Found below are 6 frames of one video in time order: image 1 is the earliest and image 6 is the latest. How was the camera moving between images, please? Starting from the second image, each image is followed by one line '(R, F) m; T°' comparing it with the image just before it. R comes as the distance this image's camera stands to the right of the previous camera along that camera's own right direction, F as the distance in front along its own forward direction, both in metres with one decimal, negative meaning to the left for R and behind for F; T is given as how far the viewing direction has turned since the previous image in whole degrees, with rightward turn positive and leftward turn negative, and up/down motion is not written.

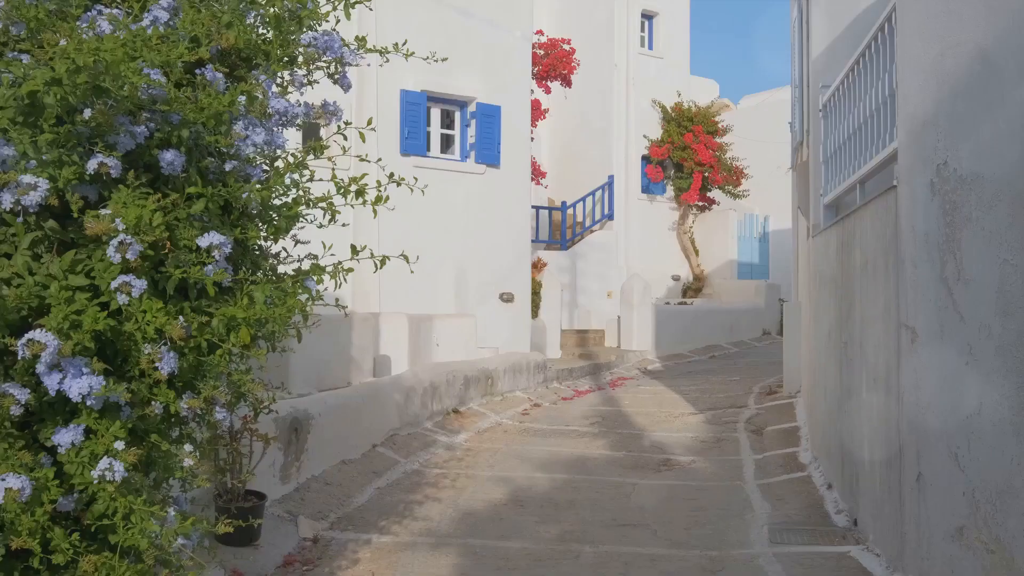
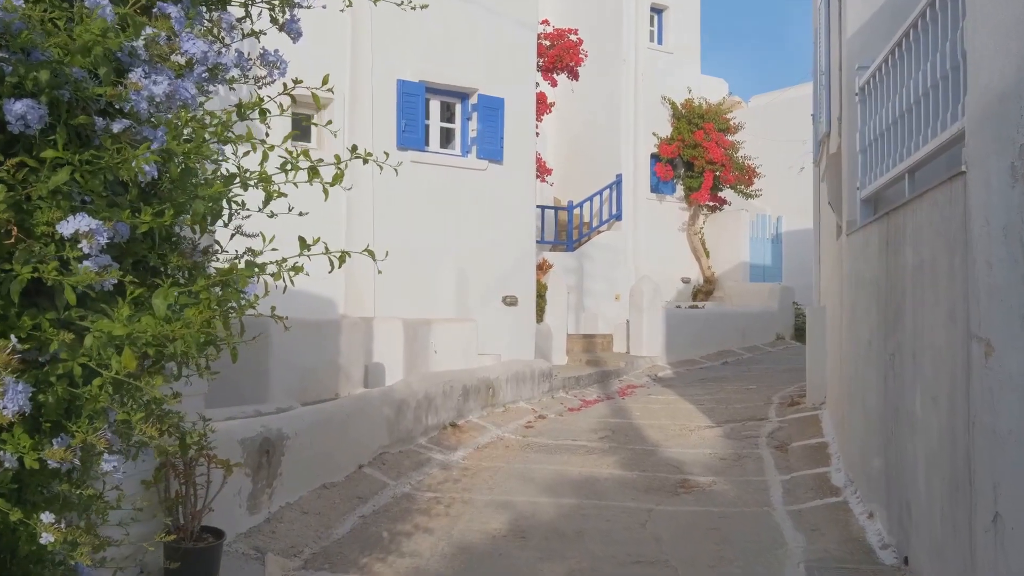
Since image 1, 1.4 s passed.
(0.0, +0.8) m; 0°
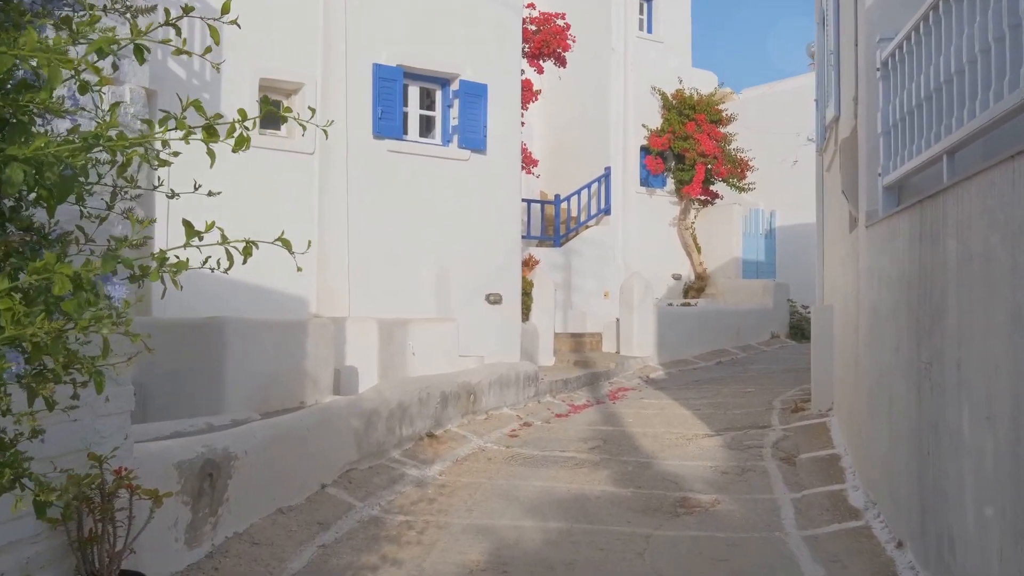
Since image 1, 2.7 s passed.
(0.0, +0.7) m; +1°
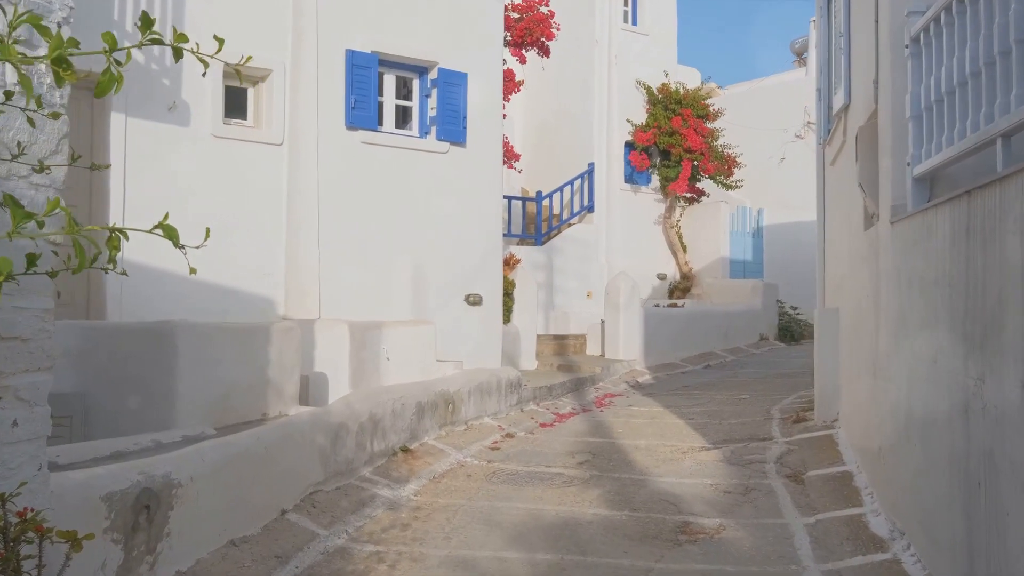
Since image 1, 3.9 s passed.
(0.0, +0.7) m; +1°
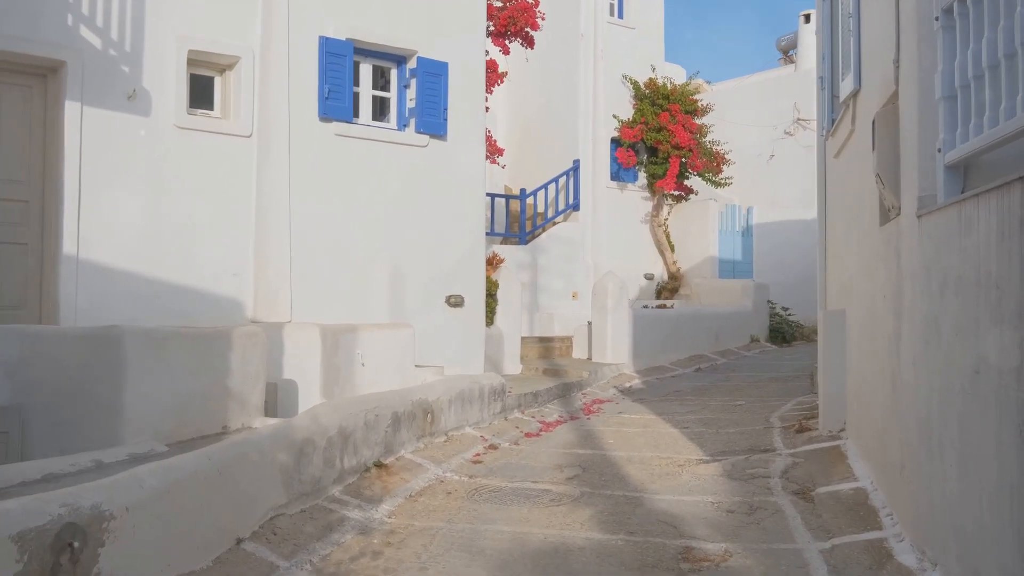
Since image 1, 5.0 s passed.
(0.0, +0.6) m; +1°
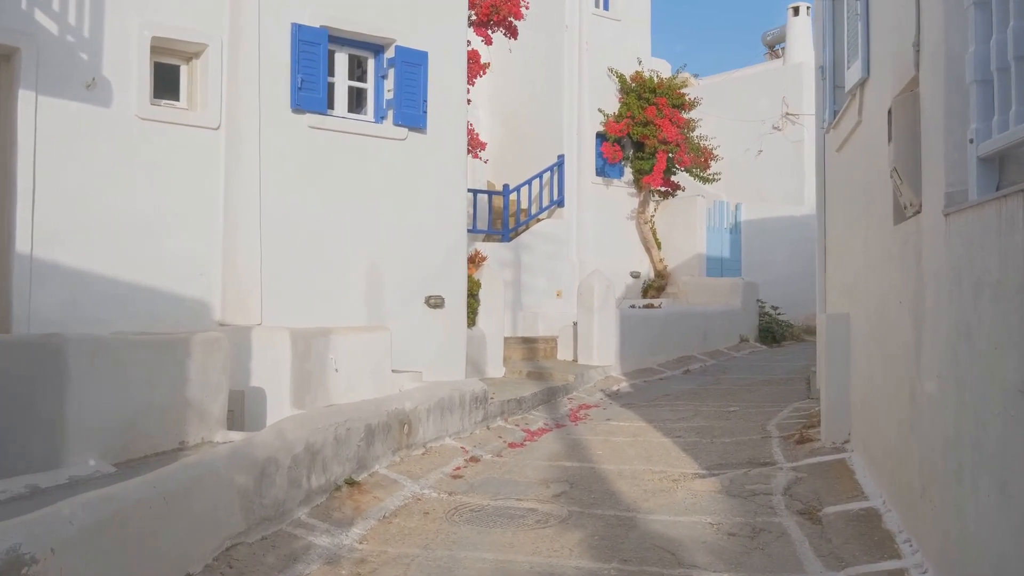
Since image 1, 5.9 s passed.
(0.0, +0.5) m; +1°
